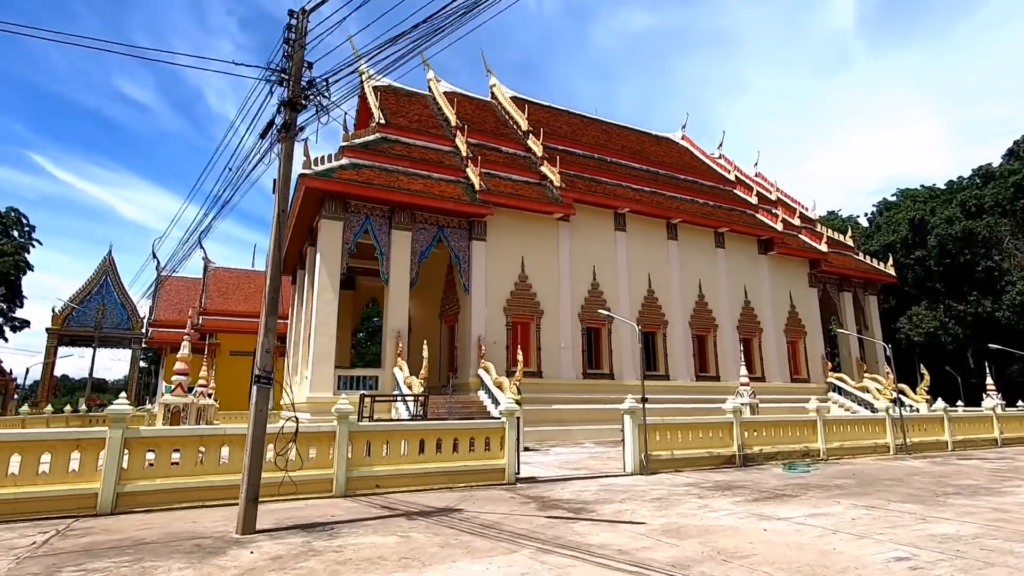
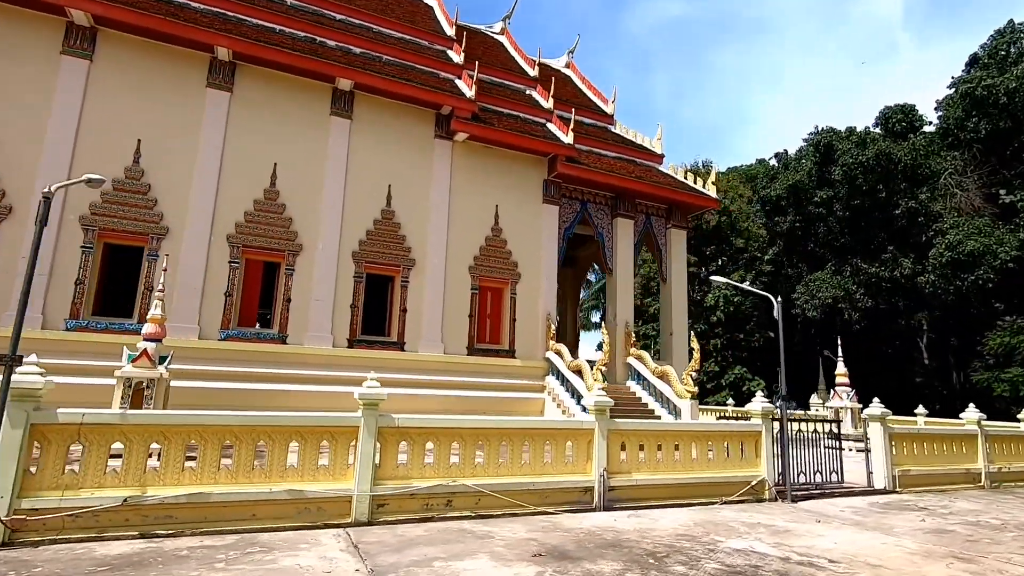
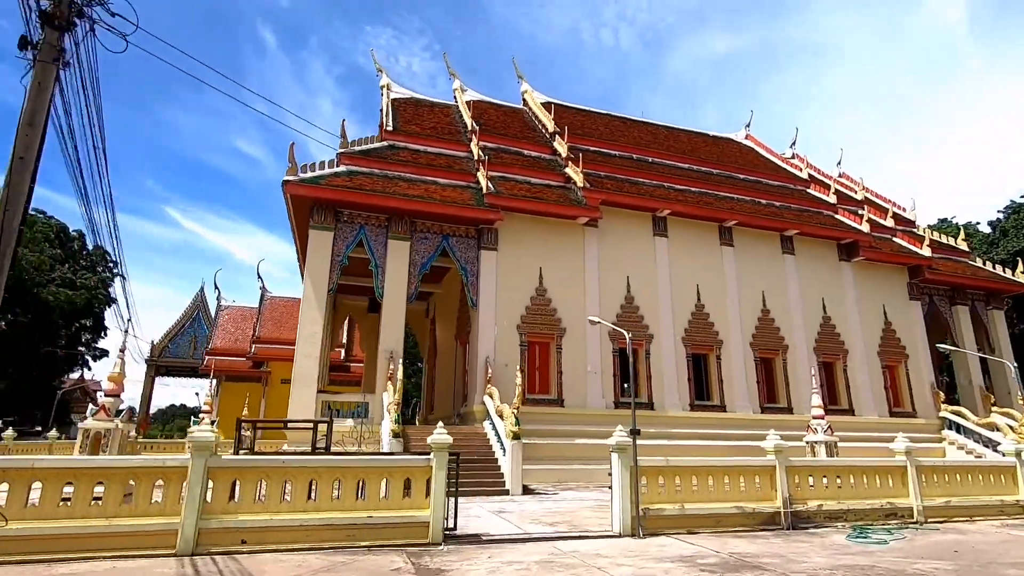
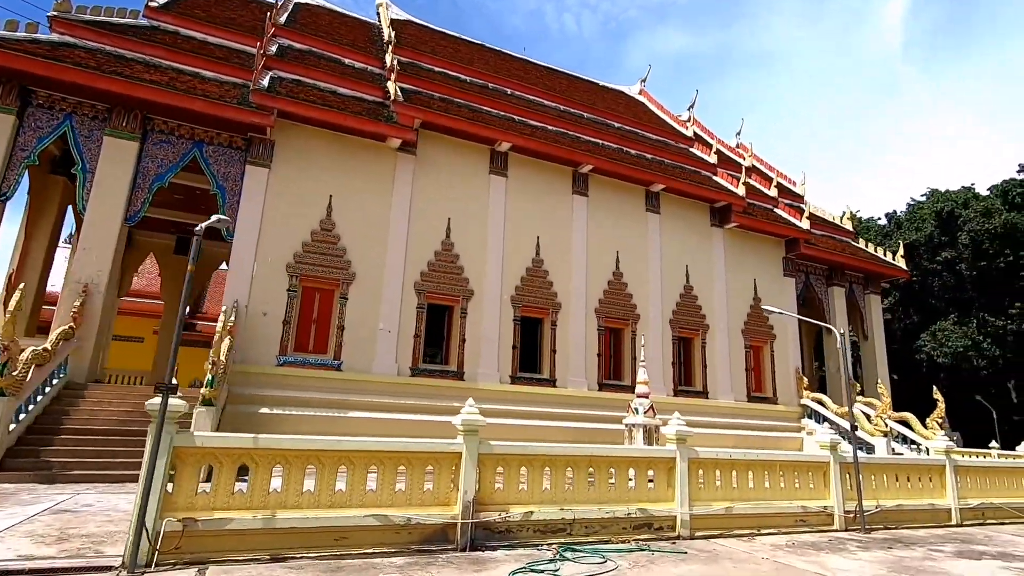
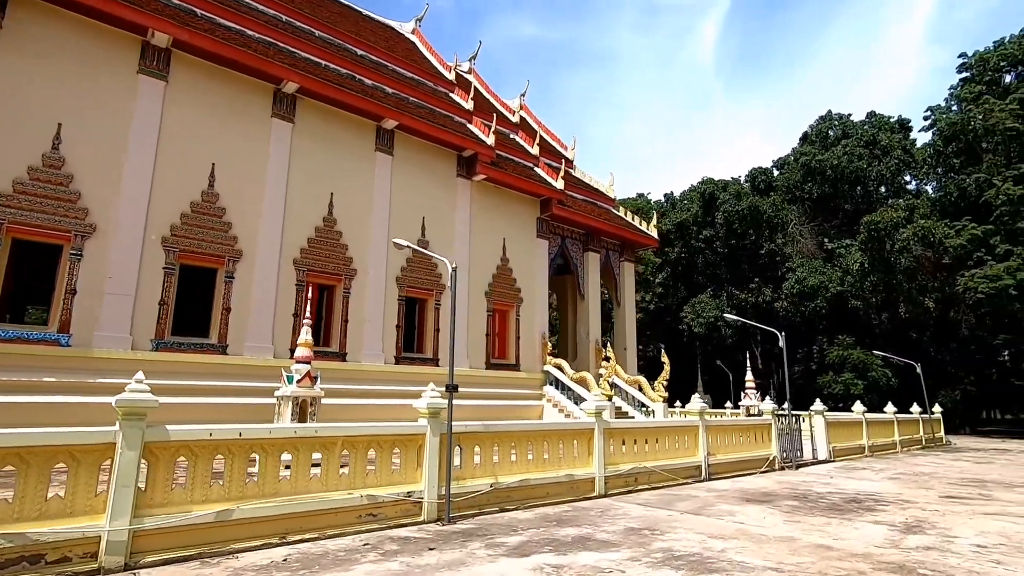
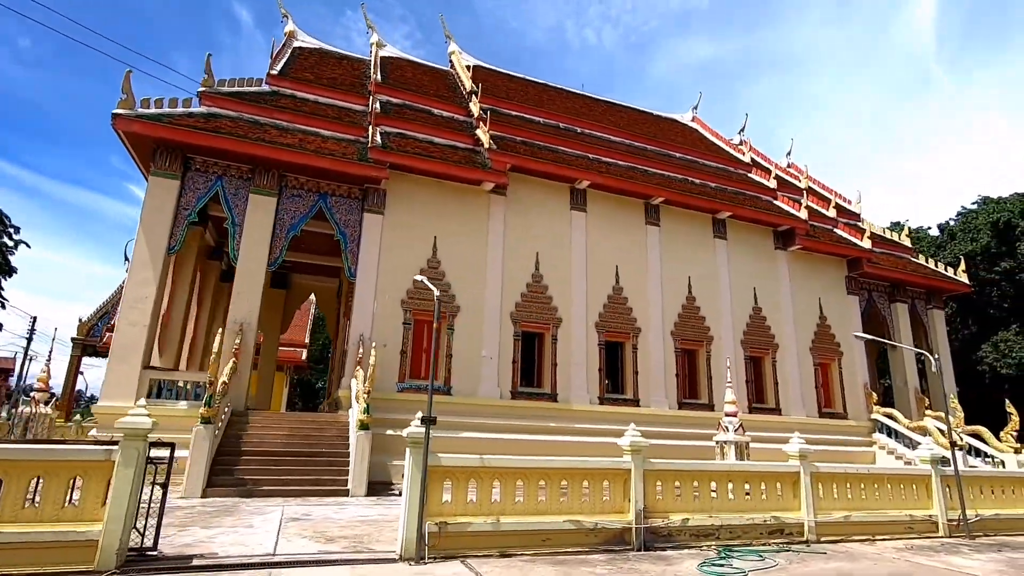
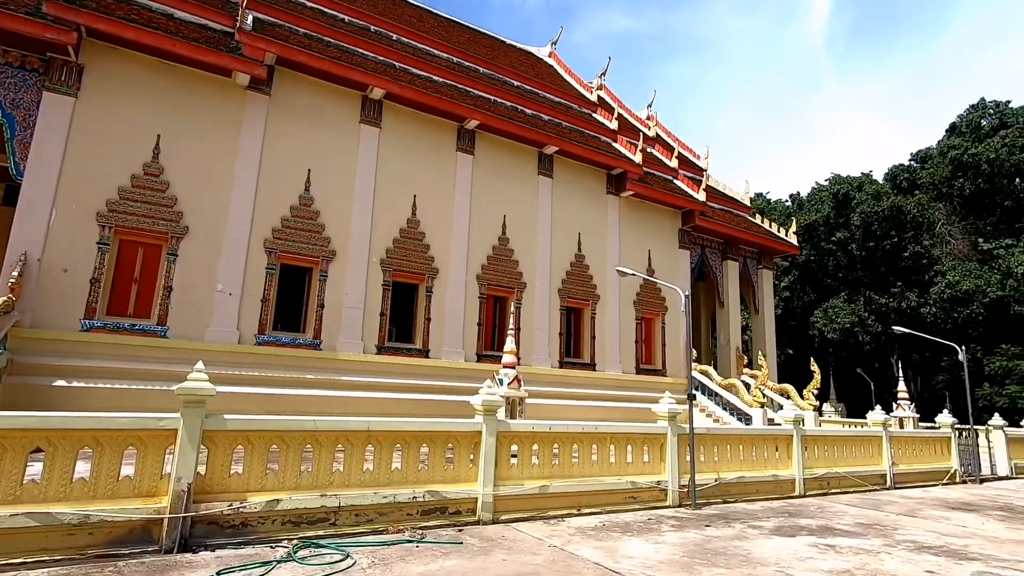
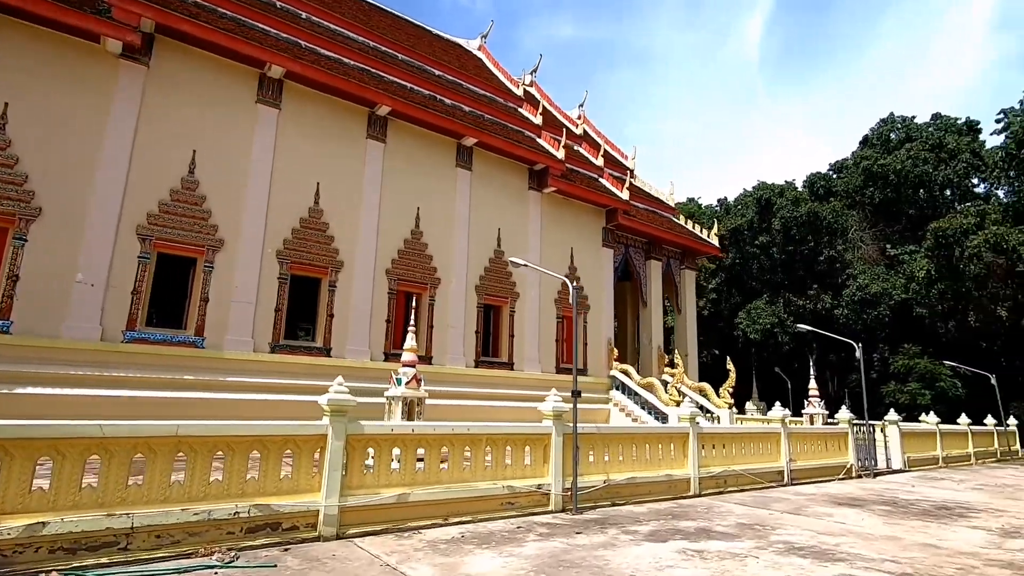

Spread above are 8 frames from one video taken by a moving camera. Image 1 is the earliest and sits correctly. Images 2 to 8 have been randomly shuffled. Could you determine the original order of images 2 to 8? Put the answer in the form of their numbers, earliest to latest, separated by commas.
3, 6, 4, 7, 8, 5, 2
